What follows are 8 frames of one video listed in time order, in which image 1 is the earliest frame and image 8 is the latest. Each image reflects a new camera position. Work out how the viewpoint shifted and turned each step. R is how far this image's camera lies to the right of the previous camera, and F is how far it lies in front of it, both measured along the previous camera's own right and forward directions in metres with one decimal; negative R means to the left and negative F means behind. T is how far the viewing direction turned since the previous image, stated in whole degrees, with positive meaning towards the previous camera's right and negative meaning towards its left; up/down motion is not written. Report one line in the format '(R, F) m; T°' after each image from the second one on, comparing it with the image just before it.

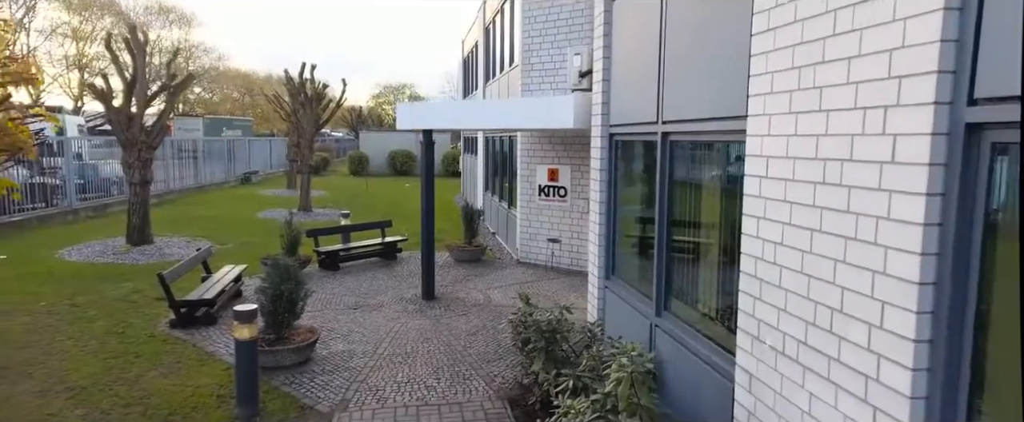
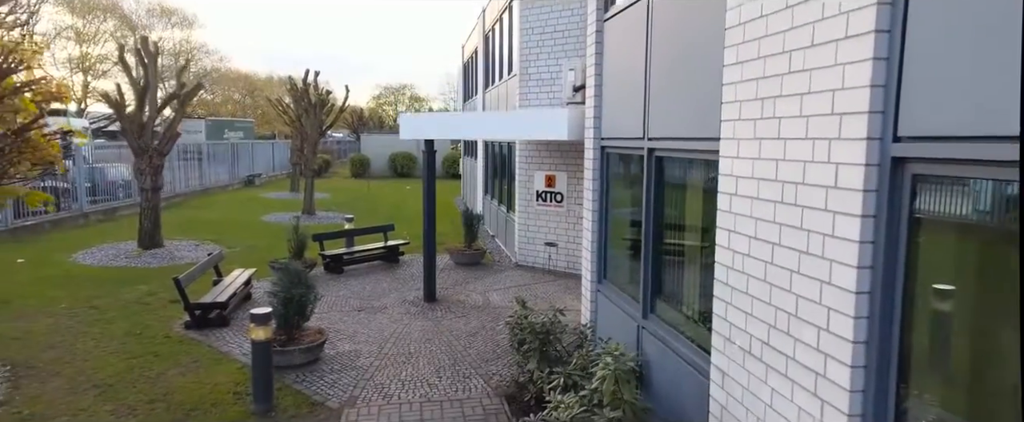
(0.0, -0.3) m; 0°
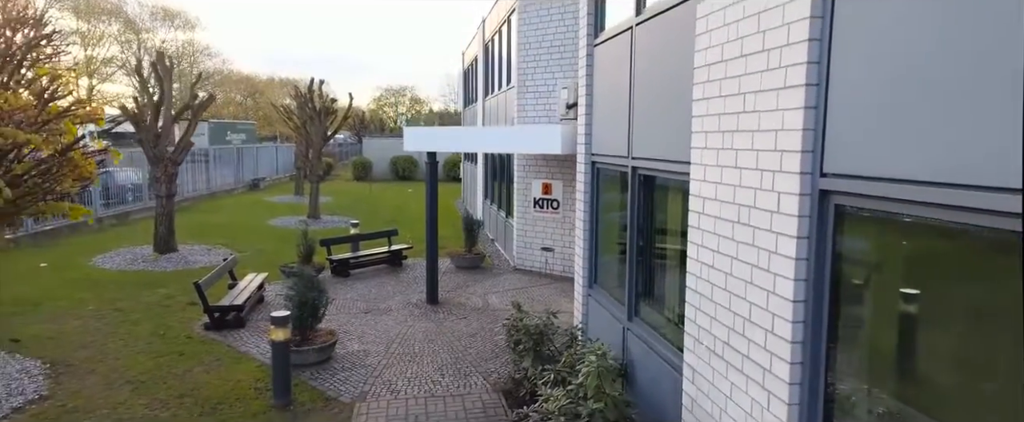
(0.0, -0.5) m; 0°
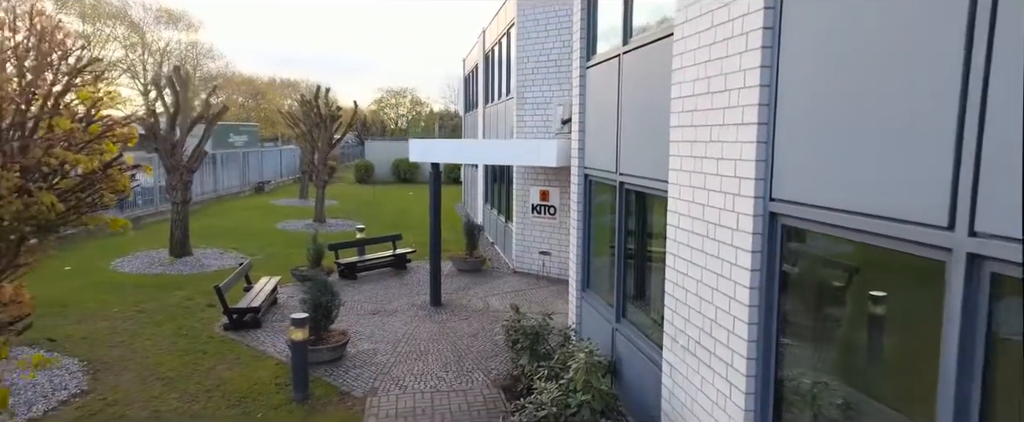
(0.0, -0.5) m; 0°
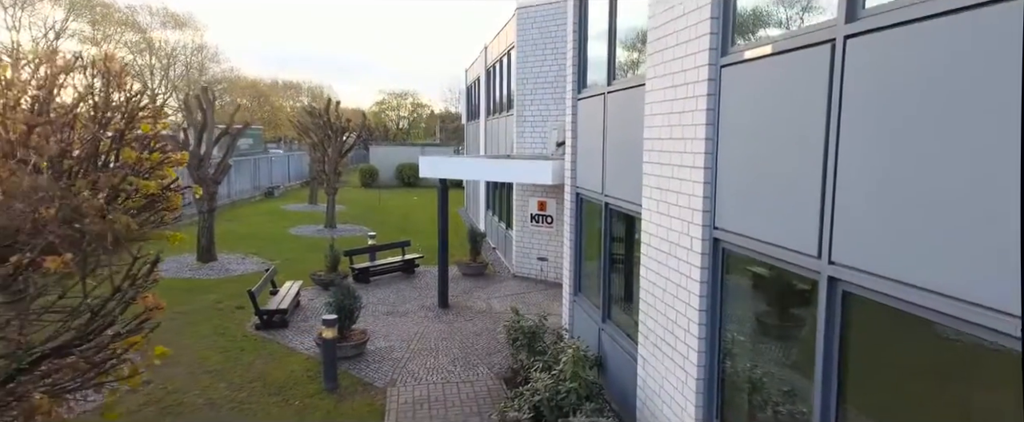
(0.0, -0.9) m; 0°
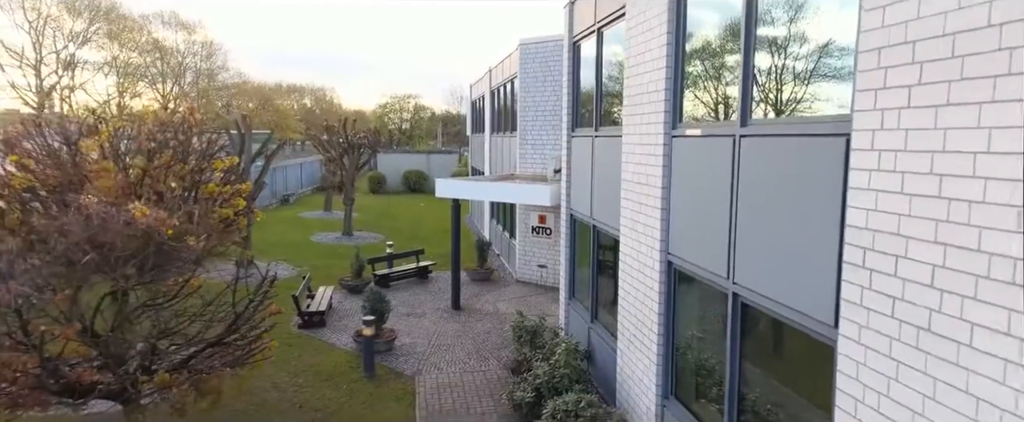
(-0.1, -1.4) m; 0°
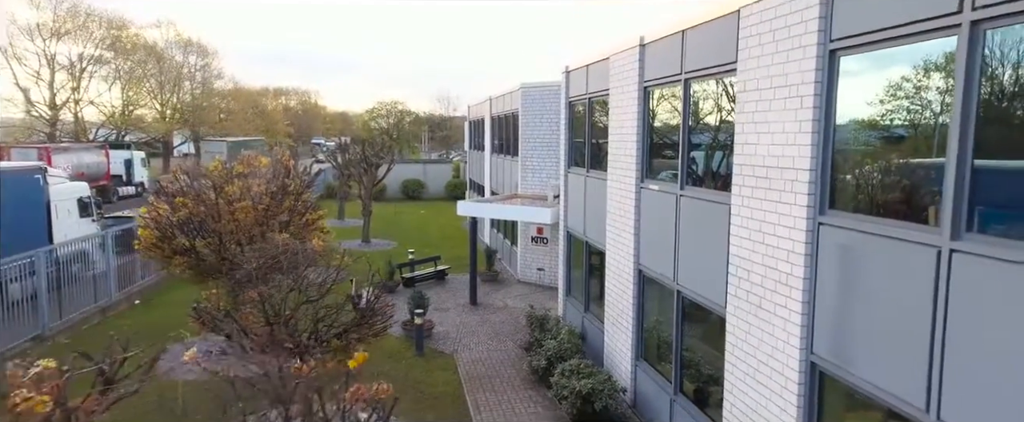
(-0.6, -2.7) m; +2°
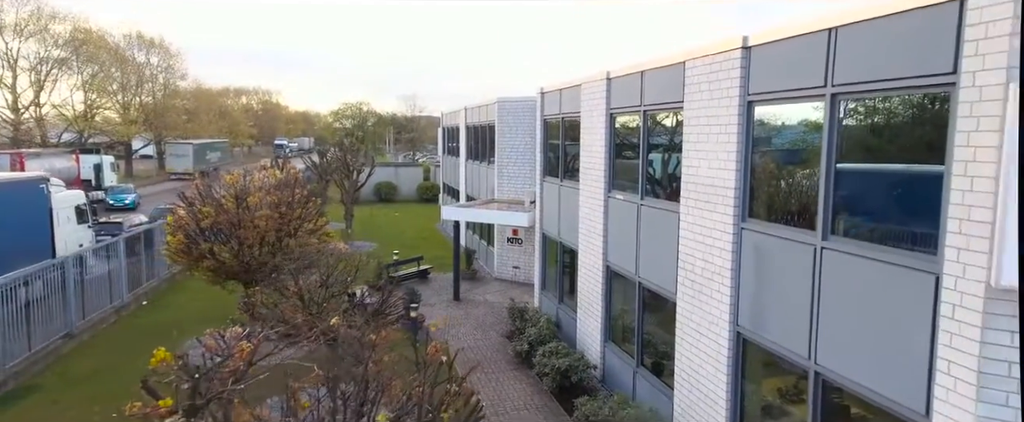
(-0.4, -1.5) m; +4°
